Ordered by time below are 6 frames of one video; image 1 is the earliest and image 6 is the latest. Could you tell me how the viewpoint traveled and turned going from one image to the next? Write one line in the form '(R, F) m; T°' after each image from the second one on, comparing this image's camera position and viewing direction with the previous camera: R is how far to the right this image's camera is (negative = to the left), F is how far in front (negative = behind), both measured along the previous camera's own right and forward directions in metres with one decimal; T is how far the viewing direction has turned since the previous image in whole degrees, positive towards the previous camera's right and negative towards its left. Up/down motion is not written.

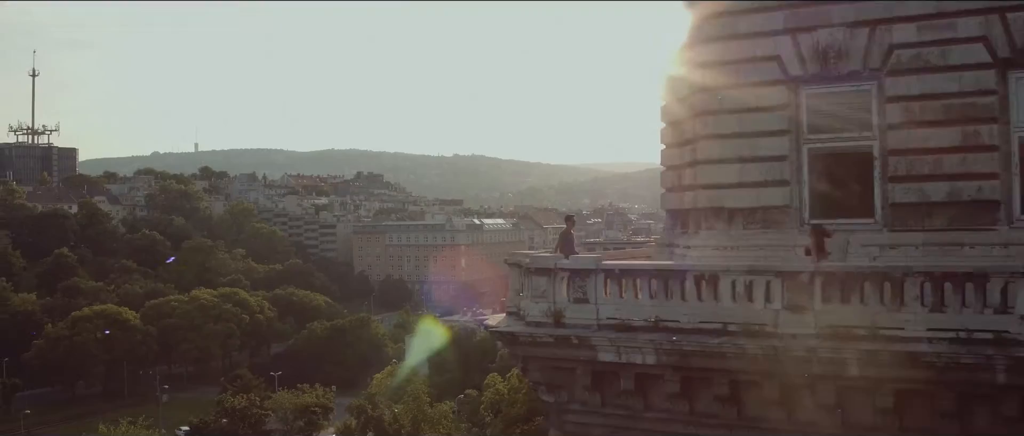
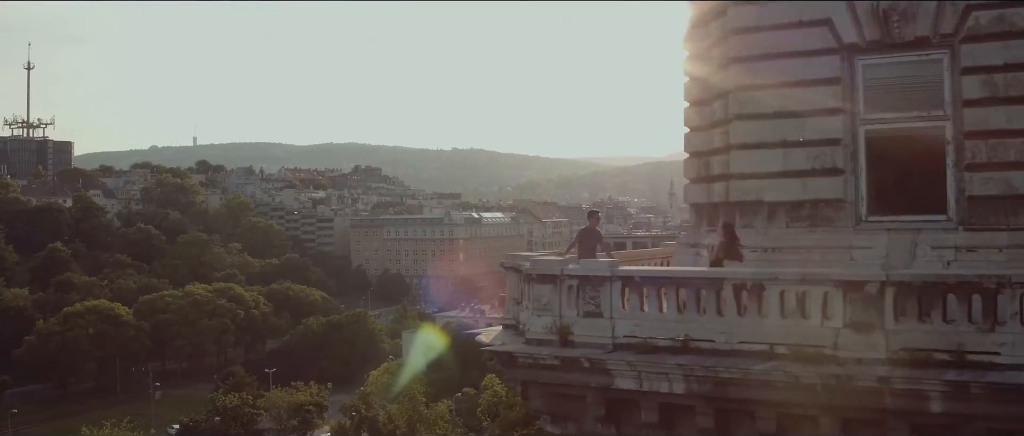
(0.0, +0.9) m; 0°
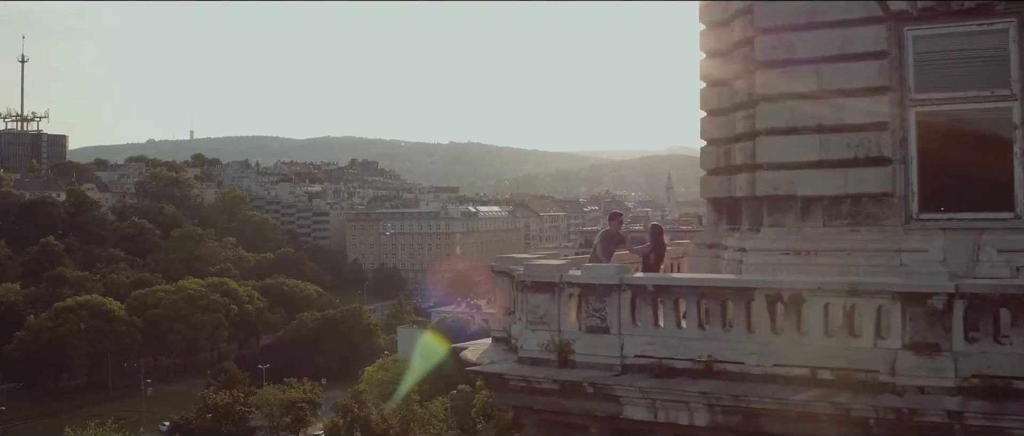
(0.0, +0.6) m; 0°
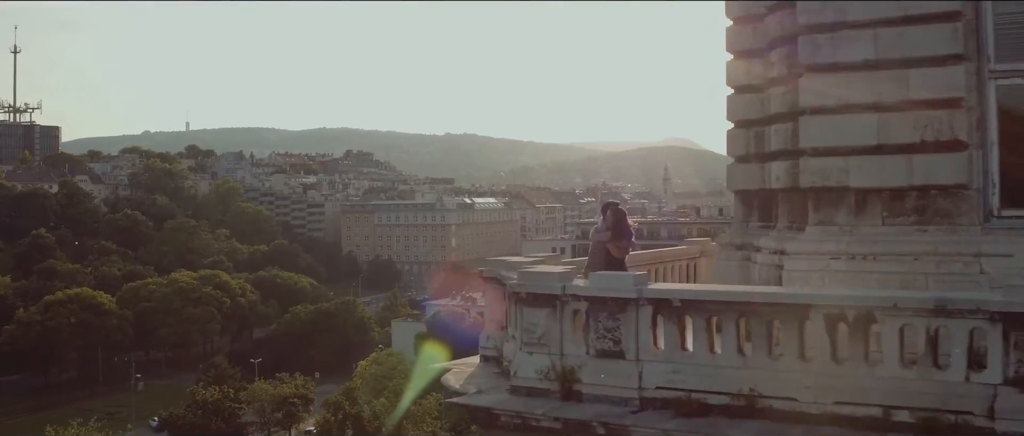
(0.0, +0.7) m; 0°
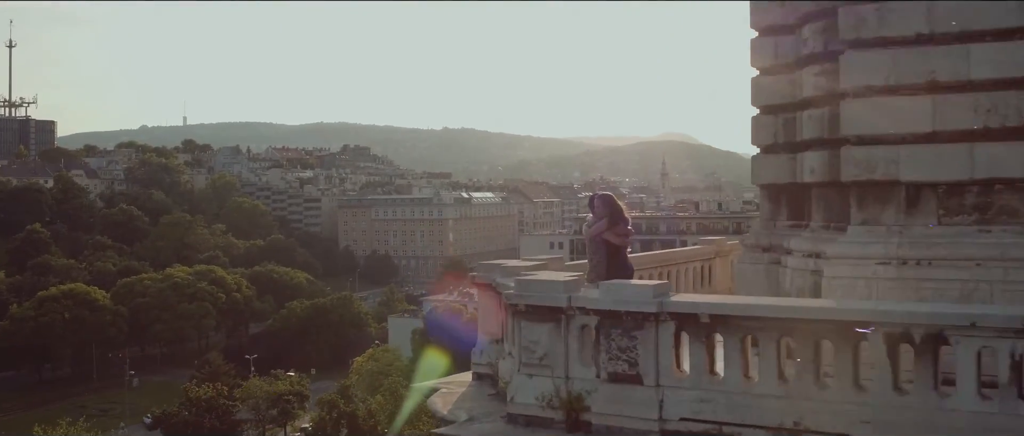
(0.0, +0.4) m; 0°
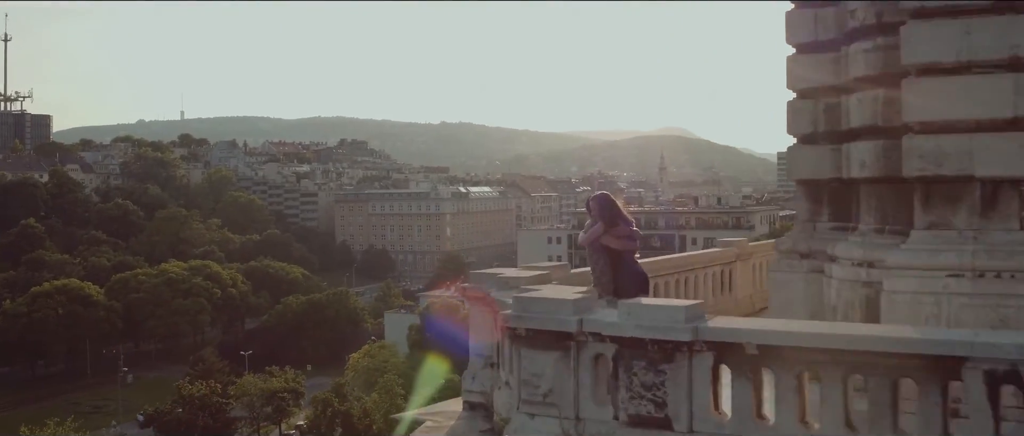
(0.0, +0.4) m; 0°
